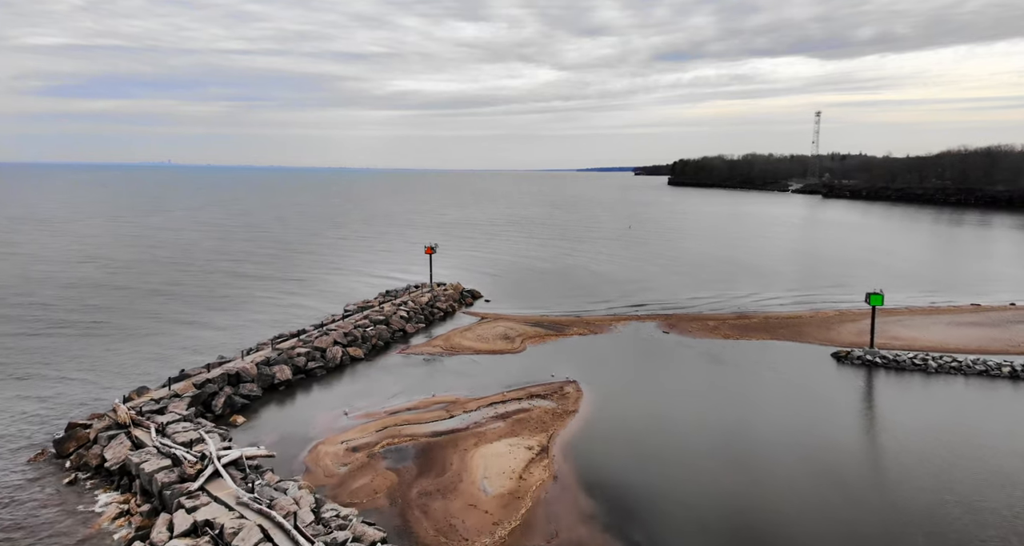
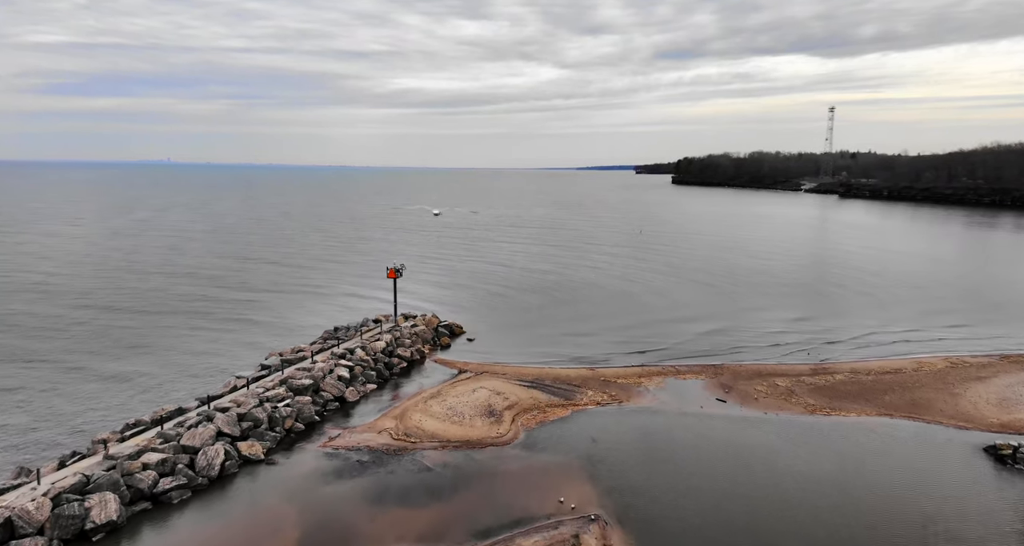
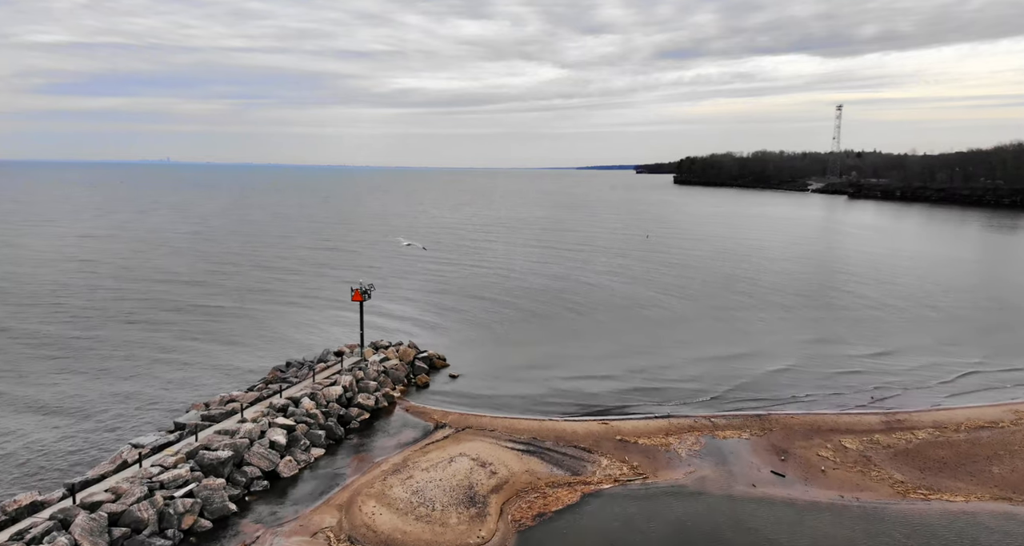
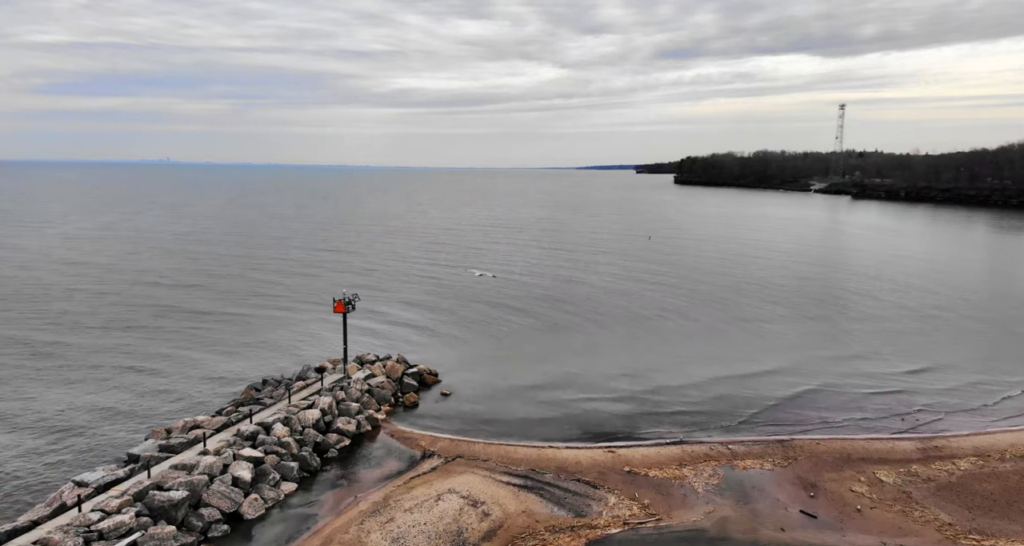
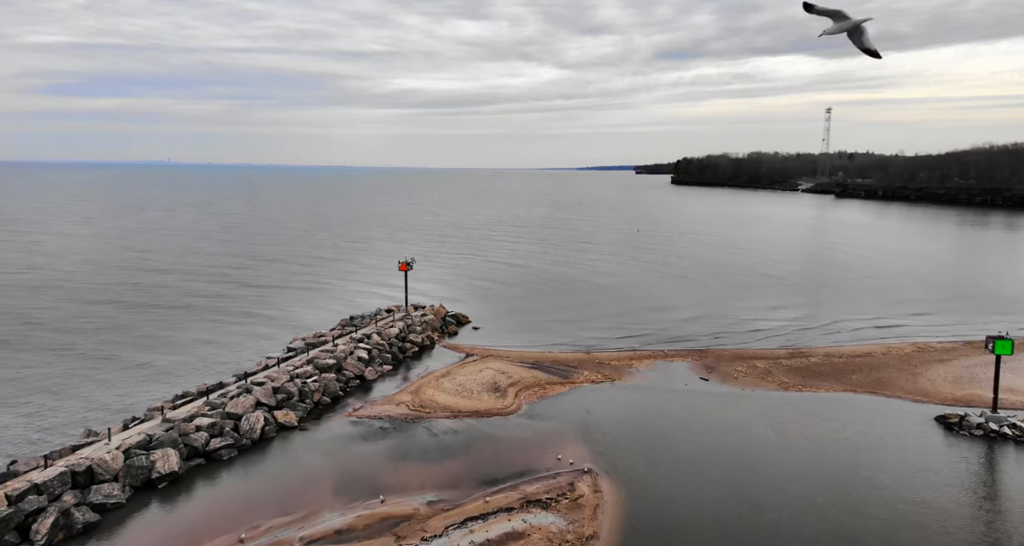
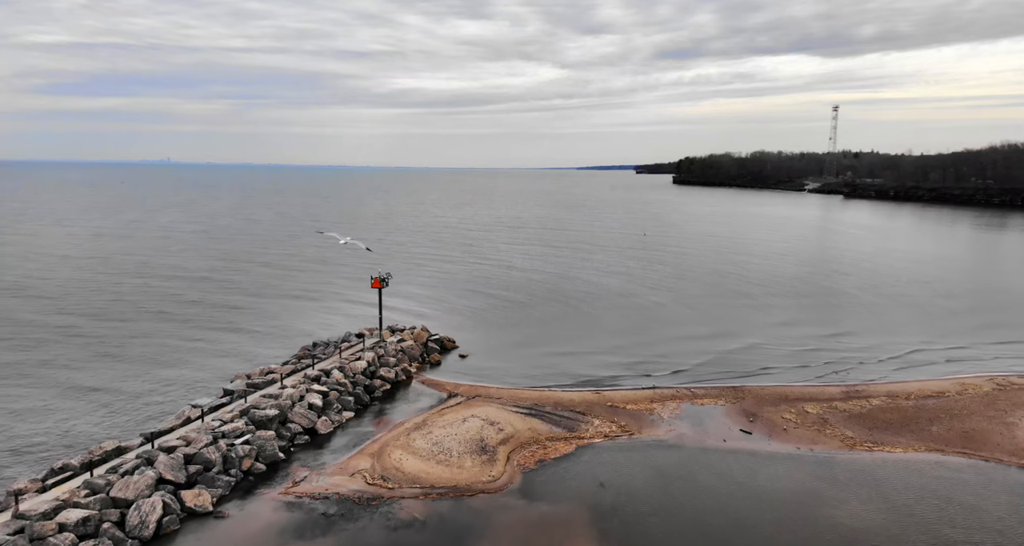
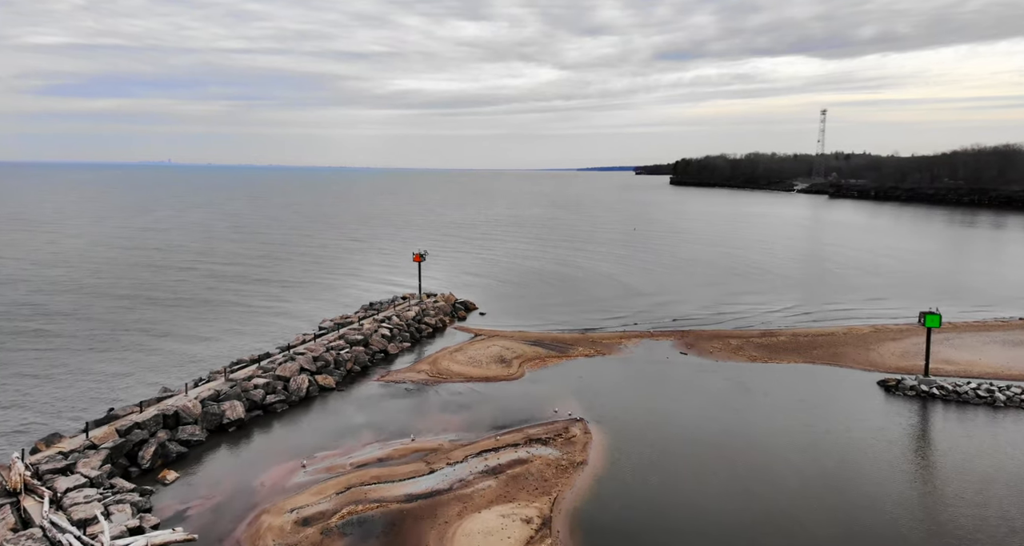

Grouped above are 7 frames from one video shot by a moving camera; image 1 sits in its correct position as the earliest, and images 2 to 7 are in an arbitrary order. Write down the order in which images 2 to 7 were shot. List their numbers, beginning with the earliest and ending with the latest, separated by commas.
7, 5, 2, 6, 3, 4
